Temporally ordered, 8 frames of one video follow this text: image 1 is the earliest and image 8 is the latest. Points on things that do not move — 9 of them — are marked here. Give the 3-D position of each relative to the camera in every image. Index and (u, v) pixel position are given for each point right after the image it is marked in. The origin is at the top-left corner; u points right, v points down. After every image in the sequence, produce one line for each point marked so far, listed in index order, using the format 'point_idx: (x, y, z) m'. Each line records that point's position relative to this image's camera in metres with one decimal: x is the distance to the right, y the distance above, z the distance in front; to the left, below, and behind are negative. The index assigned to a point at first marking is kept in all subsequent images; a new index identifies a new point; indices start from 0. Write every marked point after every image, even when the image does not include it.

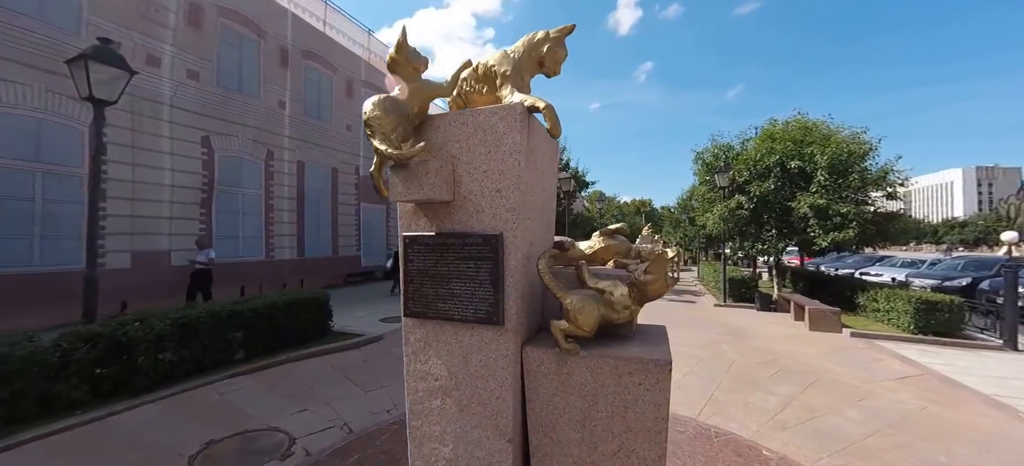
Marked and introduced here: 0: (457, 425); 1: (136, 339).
0: (-0.3, -1.0, +2.1) m
1: (-4.2, -1.2, +4.6) m
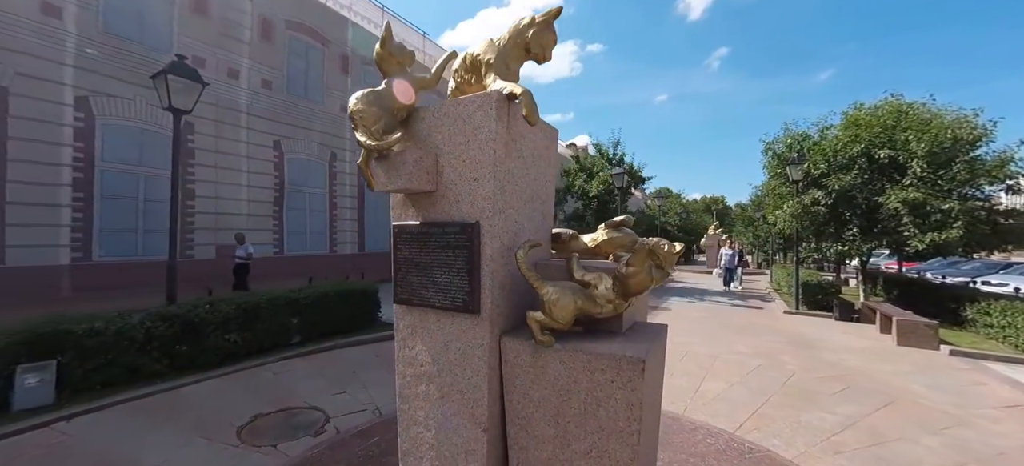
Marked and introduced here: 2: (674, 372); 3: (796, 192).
0: (-0.4, -0.9, +2.1) m
1: (-3.9, -1.1, +5.2) m
2: (+2.2, -1.9, +5.7) m
3: (+7.1, +1.0, +10.3) m
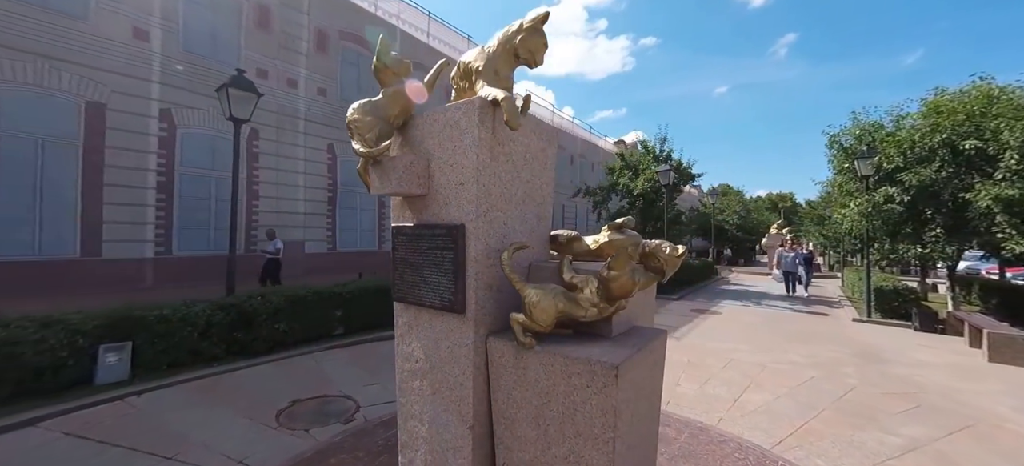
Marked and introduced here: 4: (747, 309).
0: (-0.4, -0.9, +2.2) m
1: (-3.5, -1.1, +5.7) m
2: (+2.6, -1.9, +5.4) m
3: (+8.1, +1.0, +9.3) m
4: (+5.8, -1.9, +10.1) m
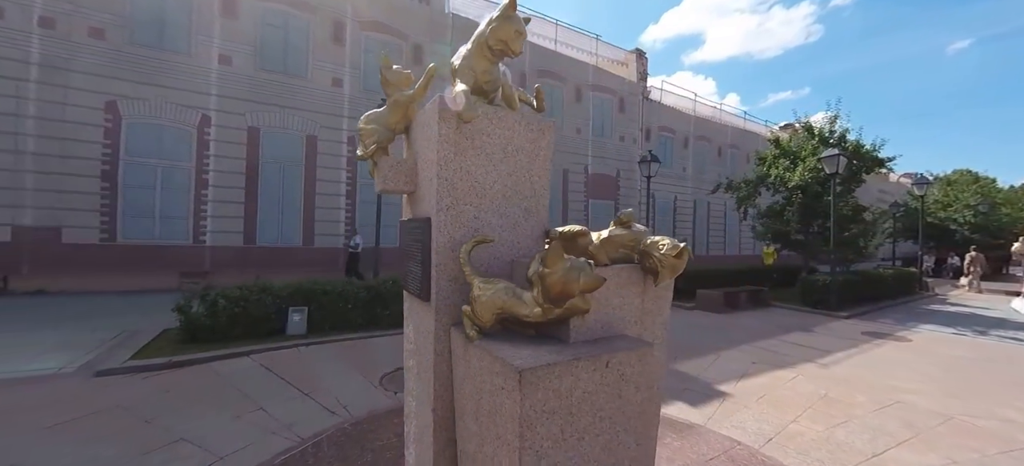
0: (-0.6, -0.9, +2.4) m
1: (-2.1, -1.0, +6.8) m
2: (+3.5, -1.9, +4.2) m
3: (+10.0, +0.9, +5.8) m
4: (+8.2, -1.9, +7.4) m
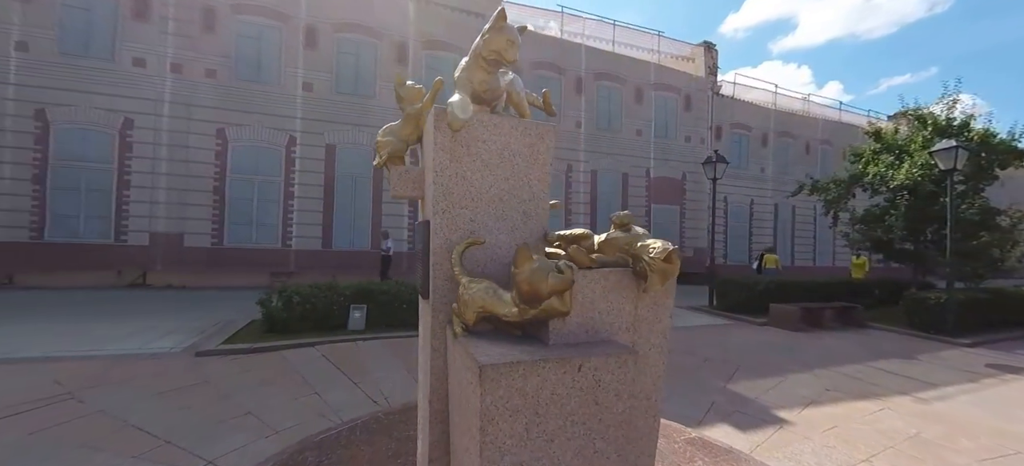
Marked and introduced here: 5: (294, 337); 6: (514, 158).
0: (-0.5, -0.9, +2.5) m
1: (-1.2, -1.1, +7.2) m
2: (+3.7, -2.0, +3.6) m
3: (+10.5, +0.9, +4.0) m
4: (+9.0, -2.0, +5.8) m
5: (-3.0, -1.4, +5.5) m
6: (0.0, +0.4, +2.3) m
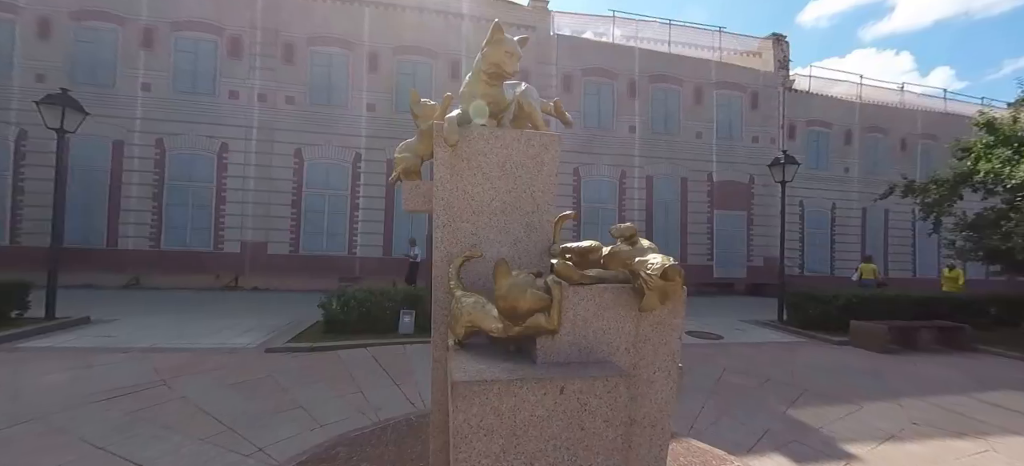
0: (-0.5, -1.0, +2.6) m
1: (-0.4, -1.3, +7.3) m
2: (+3.9, -2.0, +2.9) m
3: (+10.6, +0.8, +2.2) m
4: (+9.5, -2.1, +4.3) m
5: (-2.4, -1.5, +6.0) m
6: (0.0, +0.4, +2.4) m
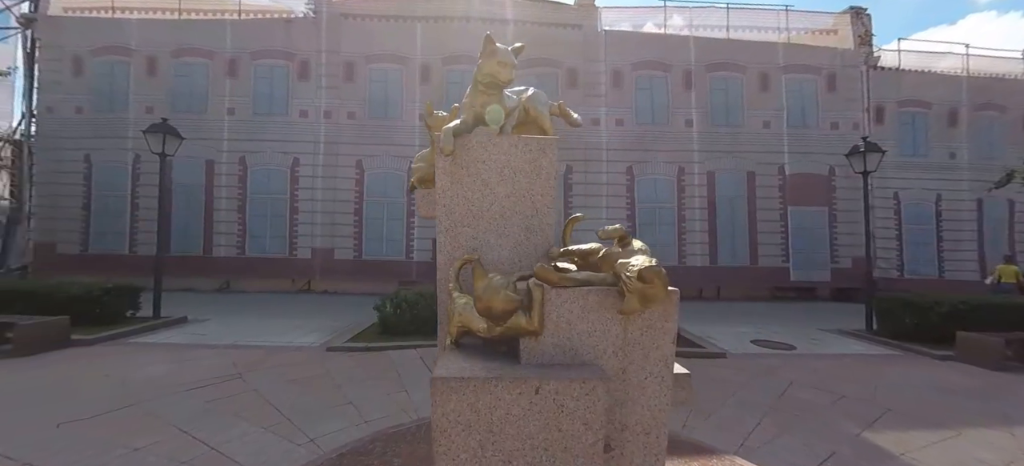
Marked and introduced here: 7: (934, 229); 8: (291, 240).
0: (-0.4, -1.0, +2.7) m
1: (+0.5, -1.3, +7.3) m
2: (+4.0, -2.0, +2.2) m
3: (+10.5, +1.0, +0.4) m
4: (+9.7, -2.0, +2.6) m
5: (-1.7, -1.6, +6.3) m
6: (+0.1, +0.3, +2.3) m
7: (+16.4, +0.2, +15.7) m
8: (-7.9, -0.3, +14.9) m
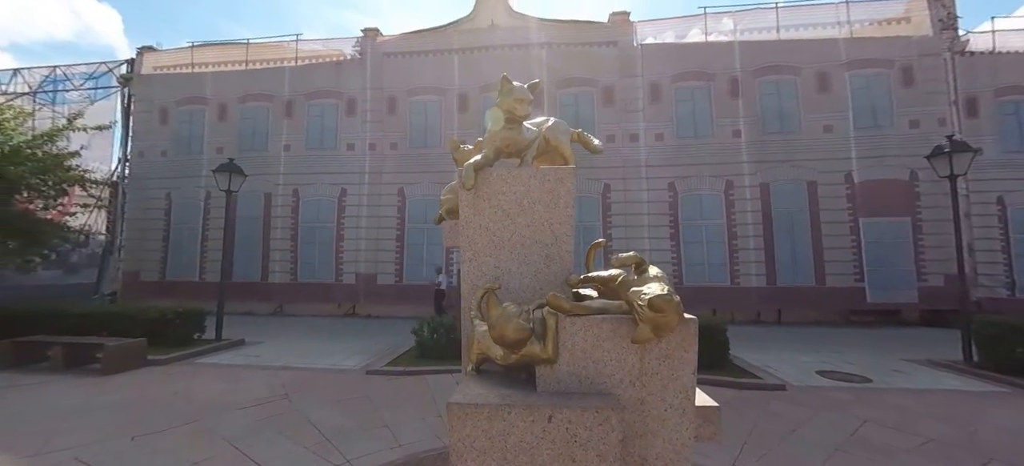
0: (-0.3, -1.2, +2.6) m
1: (+1.1, -1.7, +7.0) m
2: (+4.0, -2.0, +1.5) m
3: (+10.1, +1.2, -1.0) m
4: (+9.7, -1.8, +1.2) m
5: (-1.2, -2.0, +6.3) m
6: (0.0, +0.2, +2.3) m
7: (+18.0, -0.1, +13.4) m
8: (-6.2, -1.2, +15.7) m
